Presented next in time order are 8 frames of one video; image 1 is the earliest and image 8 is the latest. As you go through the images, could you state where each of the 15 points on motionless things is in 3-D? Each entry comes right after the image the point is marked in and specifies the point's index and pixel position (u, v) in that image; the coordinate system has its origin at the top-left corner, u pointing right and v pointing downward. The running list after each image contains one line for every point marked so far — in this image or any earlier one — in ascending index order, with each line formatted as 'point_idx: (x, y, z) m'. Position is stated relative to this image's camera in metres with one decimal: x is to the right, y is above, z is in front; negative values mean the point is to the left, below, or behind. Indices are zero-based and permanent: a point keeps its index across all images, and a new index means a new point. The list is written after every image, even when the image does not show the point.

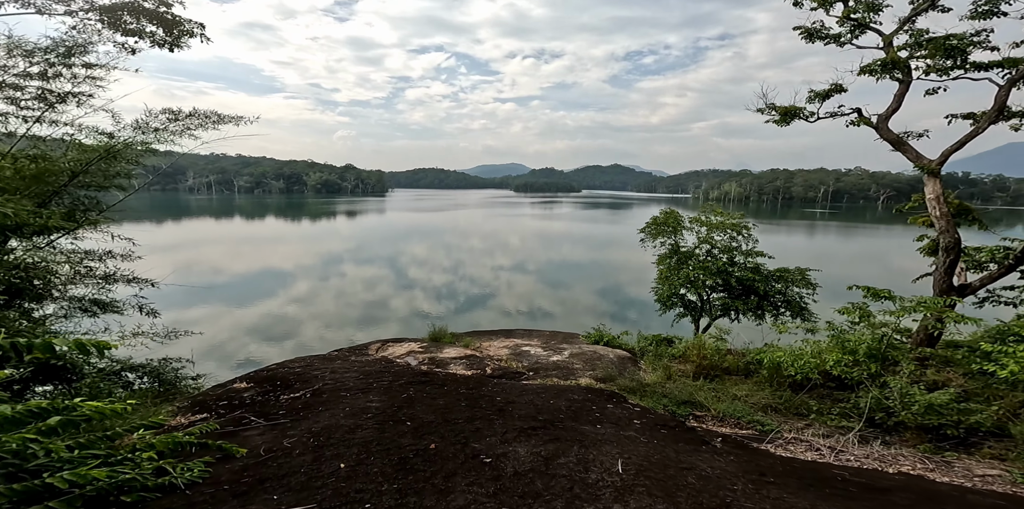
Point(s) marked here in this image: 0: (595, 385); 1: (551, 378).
0: (+1.5, -2.2, +8.5) m
1: (+0.8, -2.3, +9.3) m
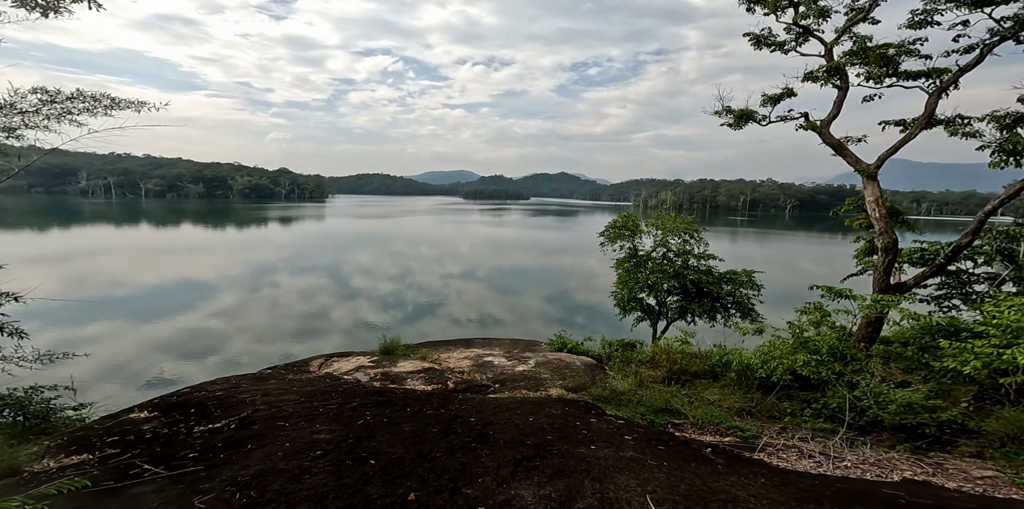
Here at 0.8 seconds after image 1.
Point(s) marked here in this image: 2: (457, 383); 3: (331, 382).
0: (+0.9, -2.3, +8.0) m
1: (+0.2, -2.4, +8.7) m
2: (-1.0, -2.4, +9.4) m
3: (-3.4, -2.4, +9.1) m
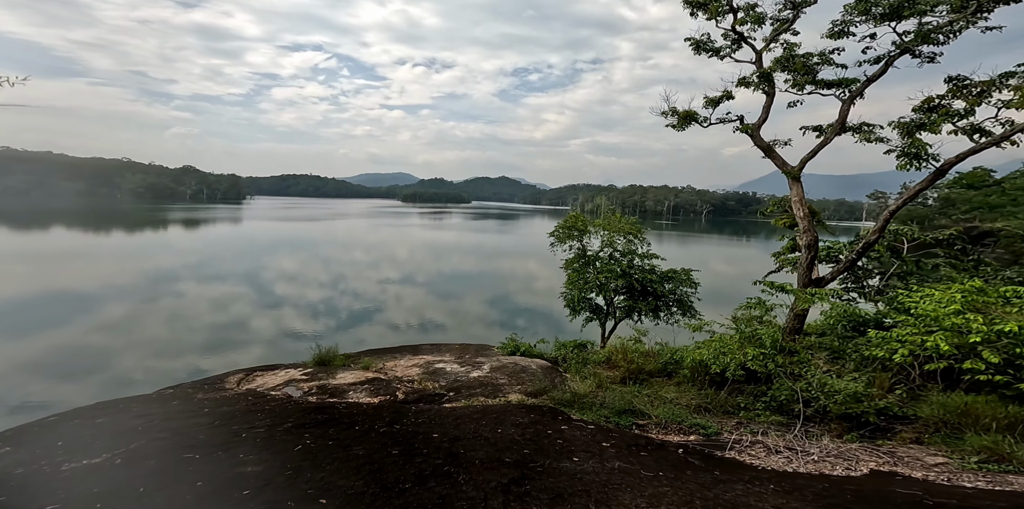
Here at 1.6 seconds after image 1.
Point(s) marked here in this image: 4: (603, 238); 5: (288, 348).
0: (+0.2, -2.2, +7.7) m
1: (-0.6, -2.4, +8.3) m
2: (-1.8, -2.4, +8.8) m
3: (-4.1, -2.4, +8.3) m
4: (+2.5, +0.4, +13.6) m
5: (-8.4, -3.4, +18.7) m
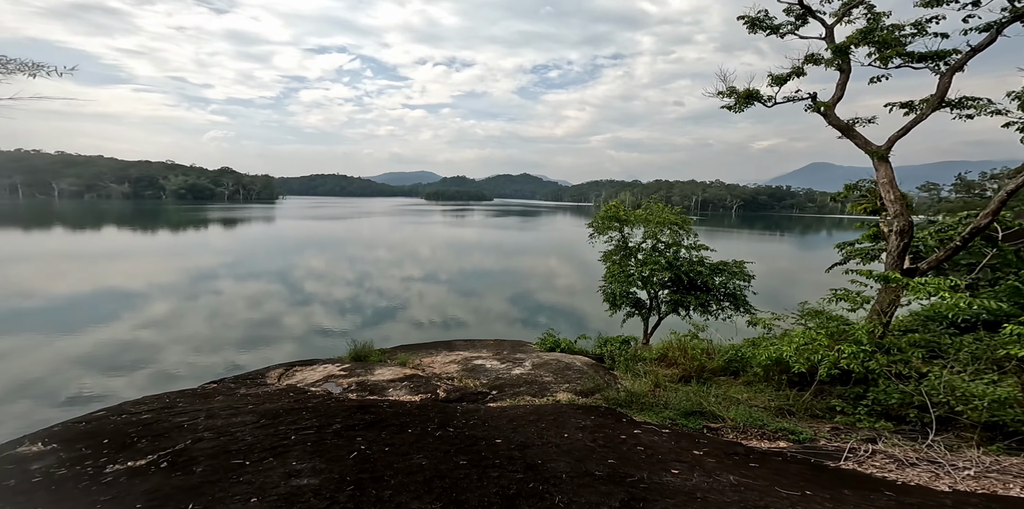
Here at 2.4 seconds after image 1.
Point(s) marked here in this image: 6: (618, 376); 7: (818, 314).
0: (+0.9, -2.1, +7.2) m
1: (+0.2, -2.2, +7.9) m
2: (-1.0, -2.3, +8.4) m
3: (-3.4, -2.3, +8.0) m
4: (+3.5, +0.6, +13.0) m
5: (-7.2, -3.2, +18.6) m
6: (+1.8, -2.0, +8.4) m
7: (+4.6, -0.9, +7.7) m
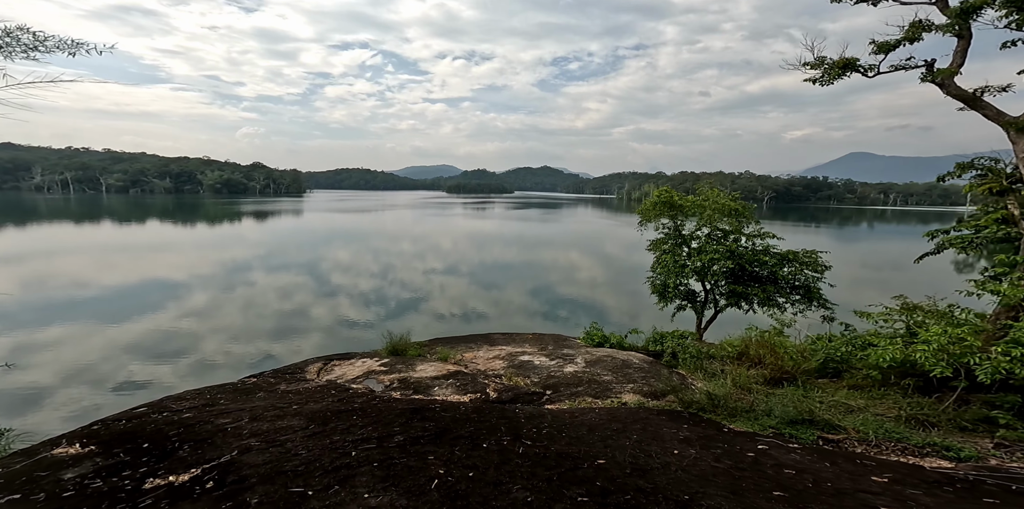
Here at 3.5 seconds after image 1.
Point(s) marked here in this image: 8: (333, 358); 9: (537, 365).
0: (+1.8, -1.9, +6.5) m
1: (+1.0, -2.0, +7.1) m
2: (-0.2, -2.1, +7.7) m
3: (-2.5, -2.1, +7.4) m
4: (+4.5, +0.9, +12.1) m
5: (-5.9, -2.9, +18.2) m
6: (+2.6, -1.8, +7.6) m
7: (+5.4, -0.7, +6.7) m
8: (-3.8, -2.3, +11.0) m
9: (+0.5, -2.0, +9.2) m
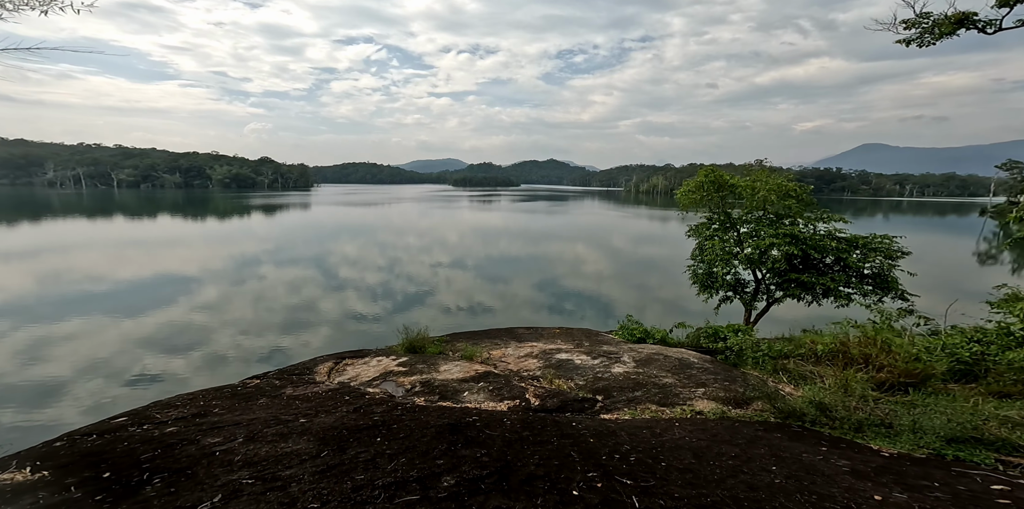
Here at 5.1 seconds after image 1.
0: (+2.3, -1.7, +5.3) m
1: (+1.6, -1.8, +6.0) m
2: (+0.4, -1.9, +6.6) m
3: (-2.0, -1.8, +6.3) m
4: (+5.1, +1.2, +10.8) m
5: (-5.2, -2.6, +17.1) m
6: (+3.2, -1.6, +6.4) m
7: (+6.0, -0.5, +5.5) m
8: (-3.2, -2.0, +9.9) m
9: (+1.1, -1.8, +8.0) m
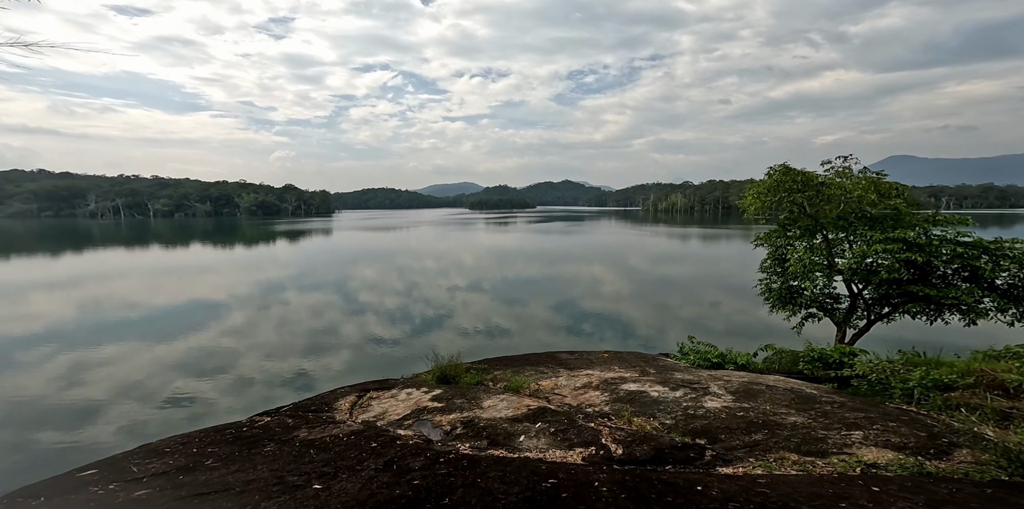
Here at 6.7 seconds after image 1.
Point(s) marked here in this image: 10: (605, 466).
0: (+3.0, -1.6, +3.7) m
1: (+2.3, -1.8, +4.4) m
2: (+1.2, -1.9, +5.0) m
3: (-1.2, -1.9, +4.8) m
4: (+6.0, +1.1, +9.3) m
5: (-4.1, -3.1, +15.7) m
6: (+3.9, -1.5, +4.8) m
7: (+6.7, -0.4, +3.8) m
8: (-2.4, -2.2, +8.4) m
9: (+1.8, -1.8, +6.4) m
10: (+0.9, -1.9, +4.6) m
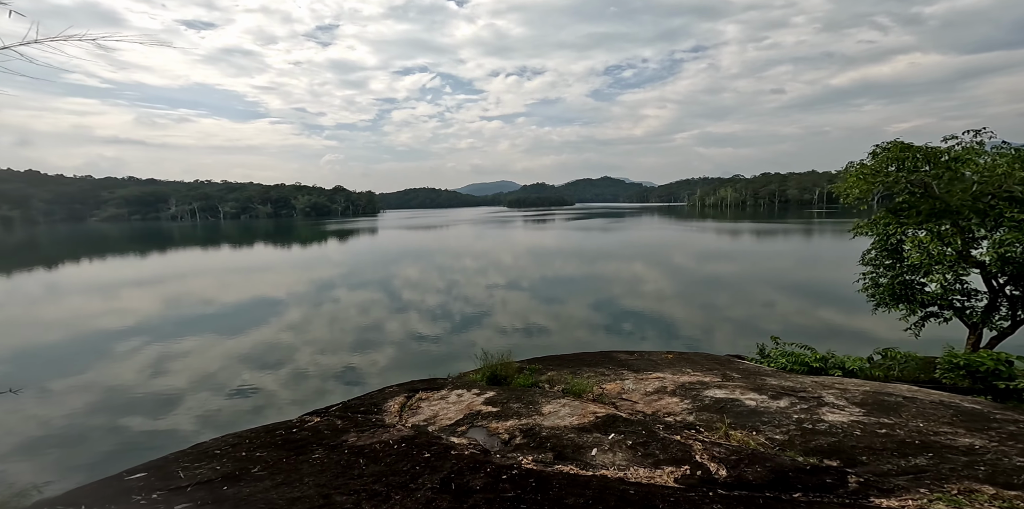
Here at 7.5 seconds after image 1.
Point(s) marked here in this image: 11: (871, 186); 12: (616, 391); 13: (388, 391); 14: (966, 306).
0: (+3.6, -1.4, +2.5) m
1: (+2.9, -1.5, +3.3) m
2: (+1.8, -1.7, +4.0) m
3: (-0.6, -1.7, +4.0) m
4: (+6.9, +1.3, +7.9) m
5: (-2.7, -2.9, +15.0) m
6: (+4.5, -1.3, +3.5) m
7: (+7.2, -0.1, +2.4) m
8: (-1.5, -2.0, +7.6) m
9: (+2.6, -1.6, +5.4) m
10: (+1.5, -1.7, +3.6) m
11: (+5.9, +1.3, +8.6) m
12: (+1.3, -1.8, +6.8) m
13: (-2.1, -2.2, +8.1) m
14: (+6.8, -0.6, +7.9) m
